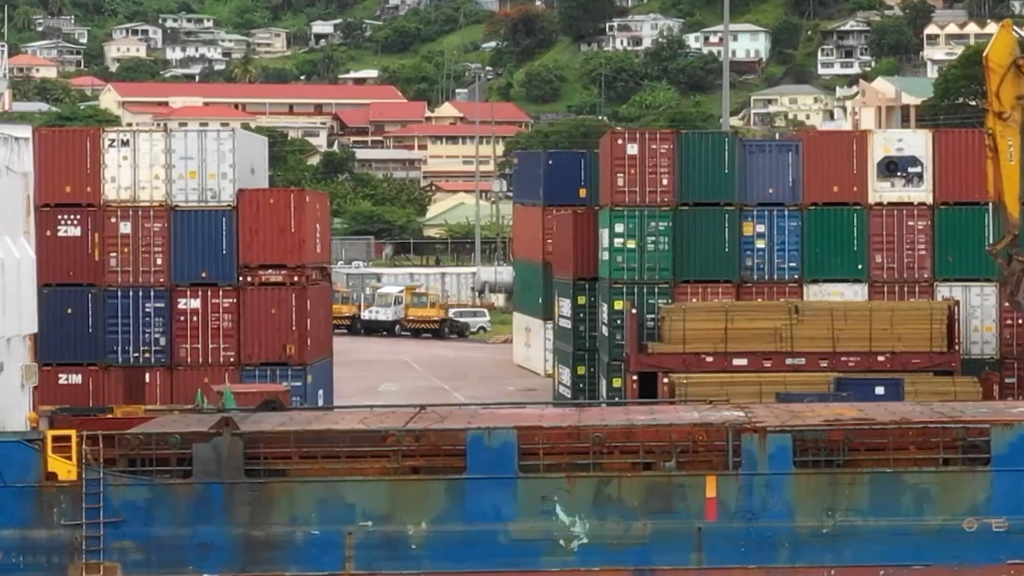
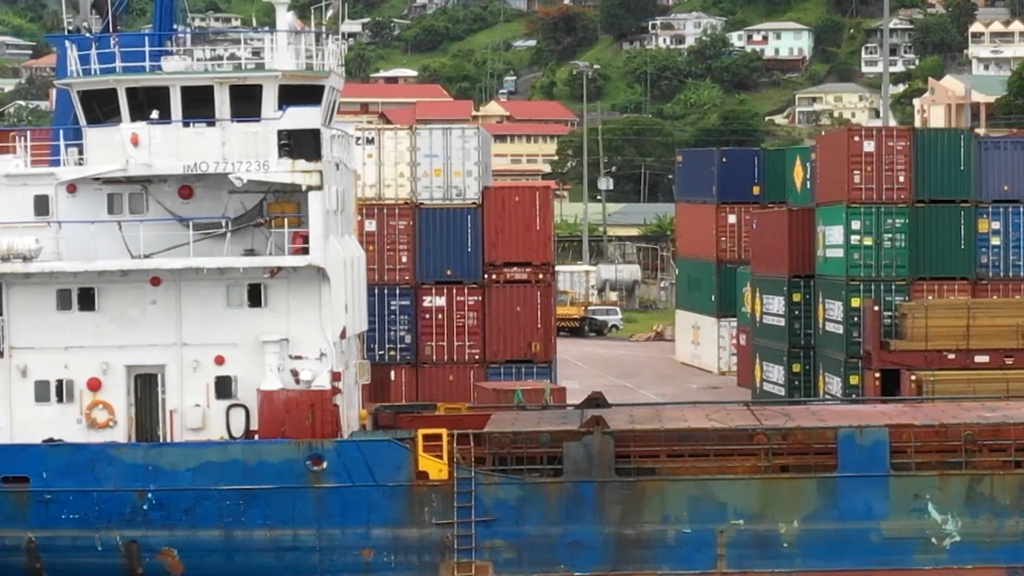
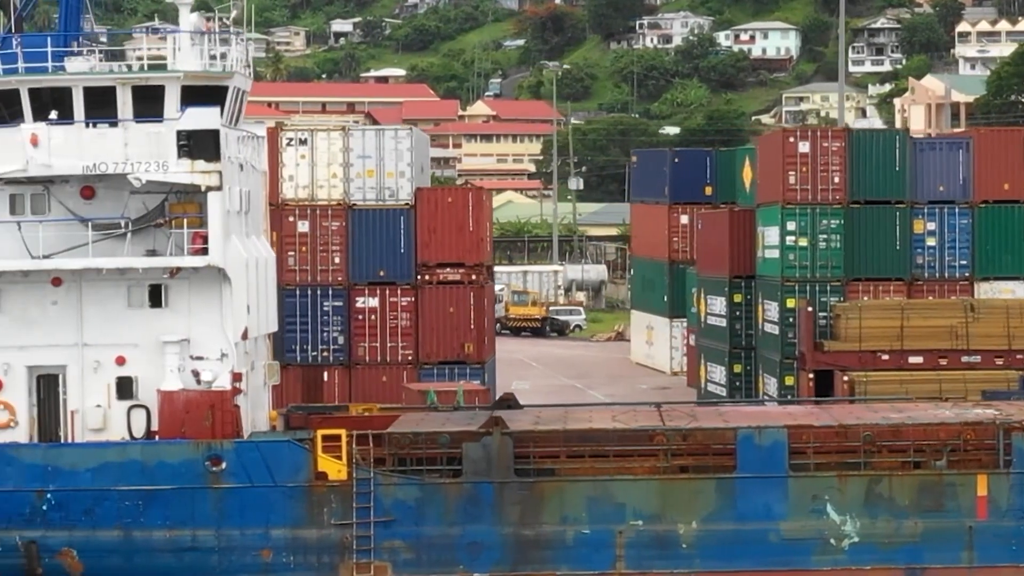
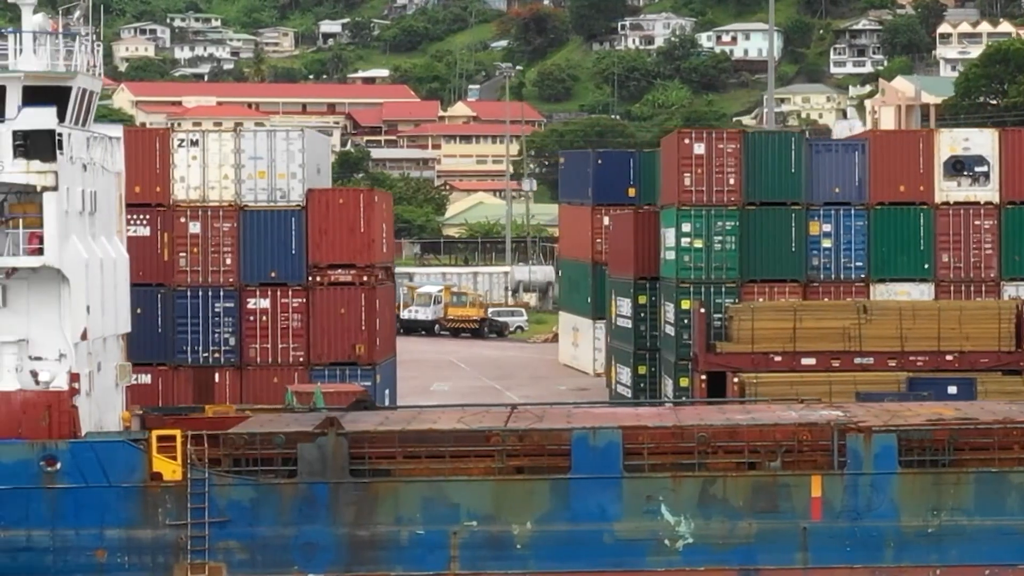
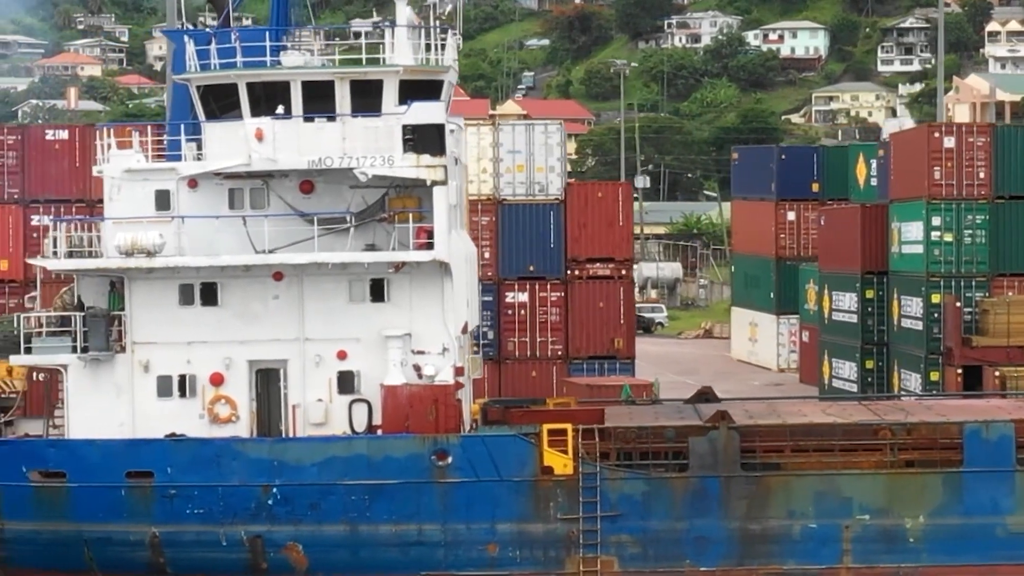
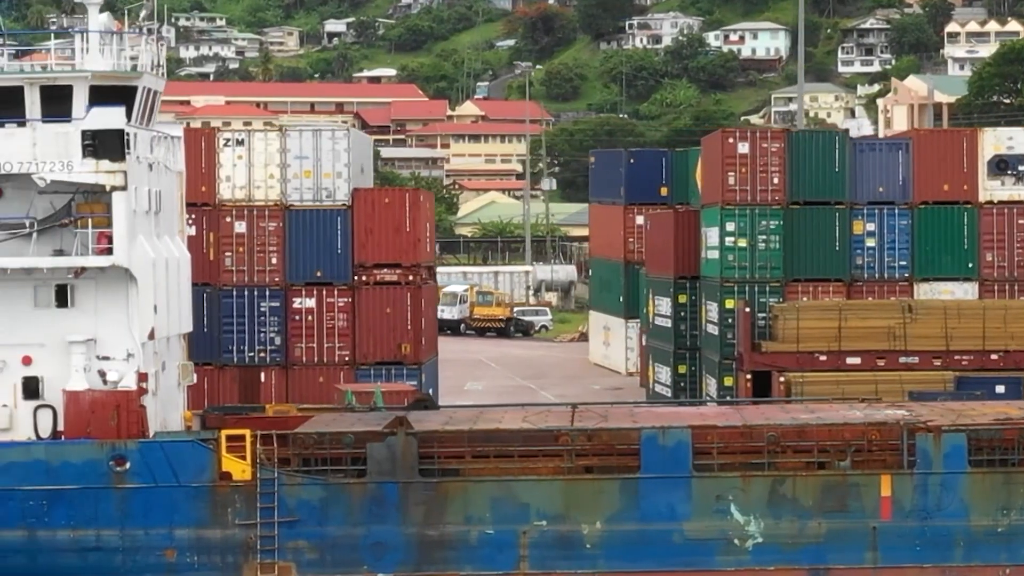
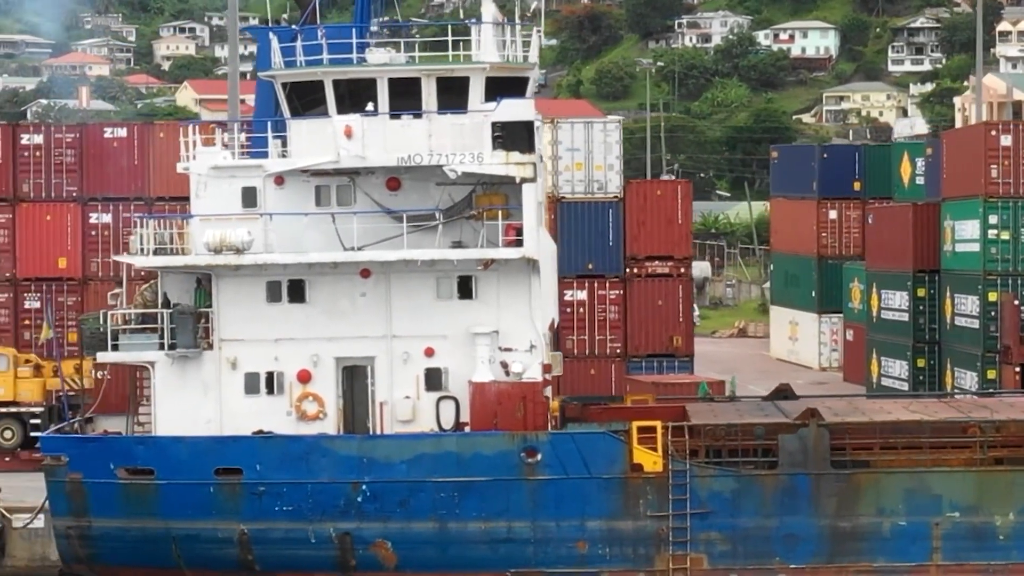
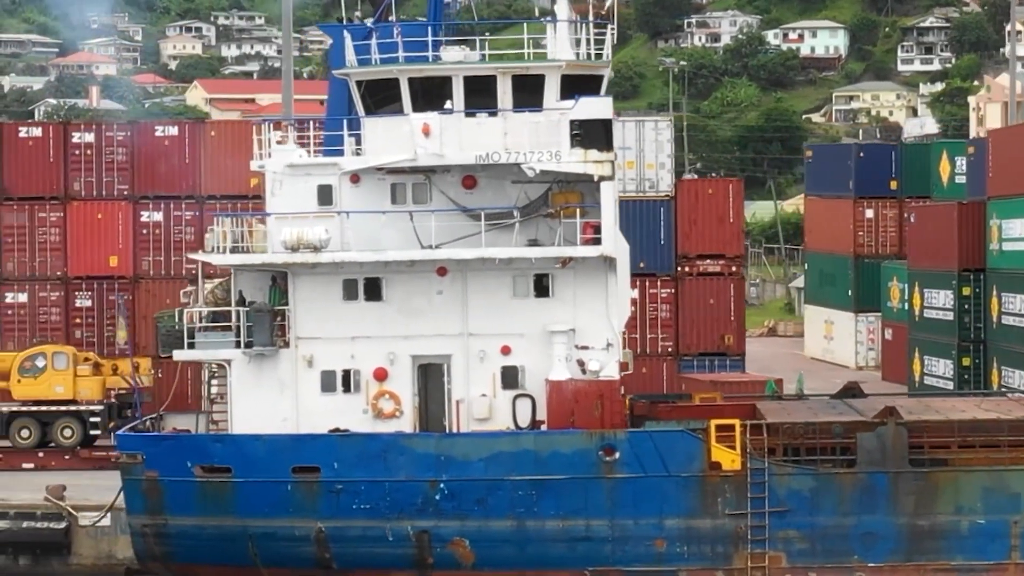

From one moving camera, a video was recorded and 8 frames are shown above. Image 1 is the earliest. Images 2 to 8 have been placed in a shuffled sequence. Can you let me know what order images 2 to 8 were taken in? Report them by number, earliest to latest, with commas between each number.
4, 6, 3, 2, 5, 7, 8
